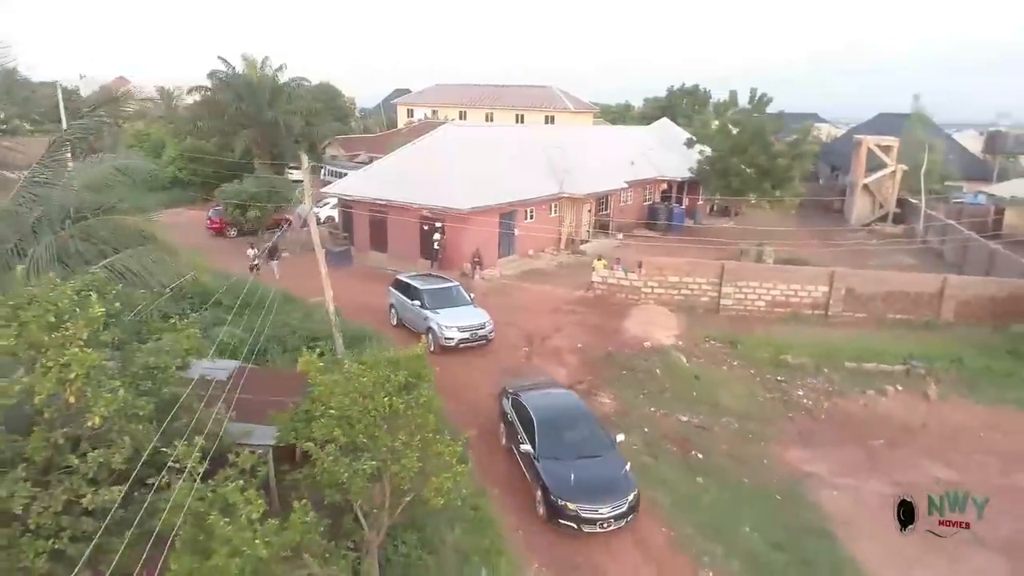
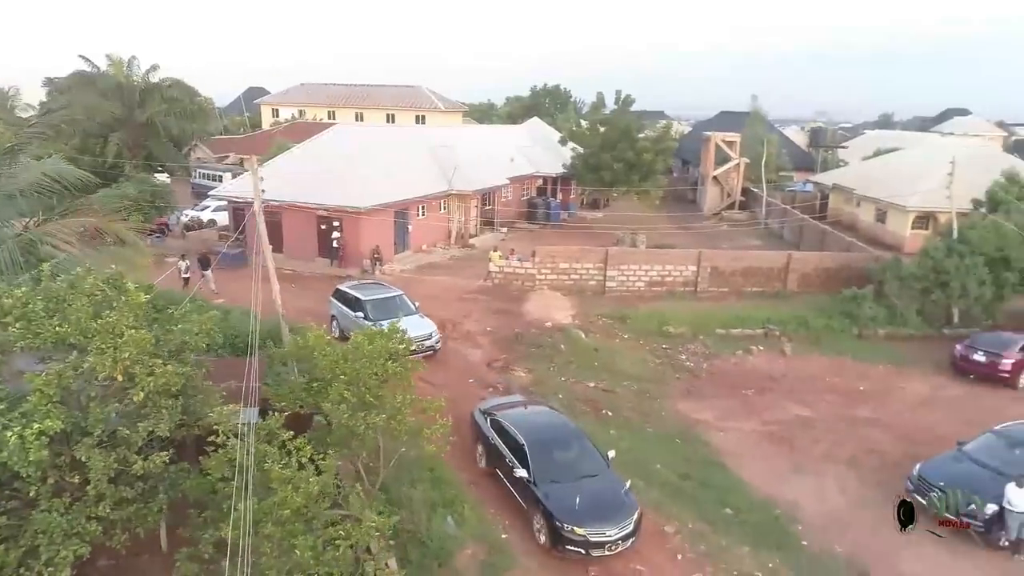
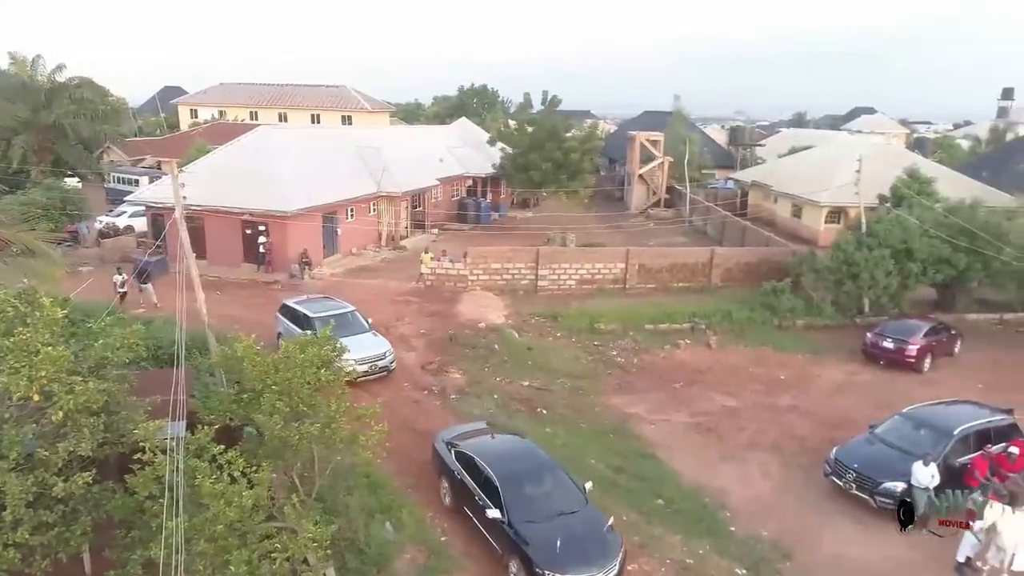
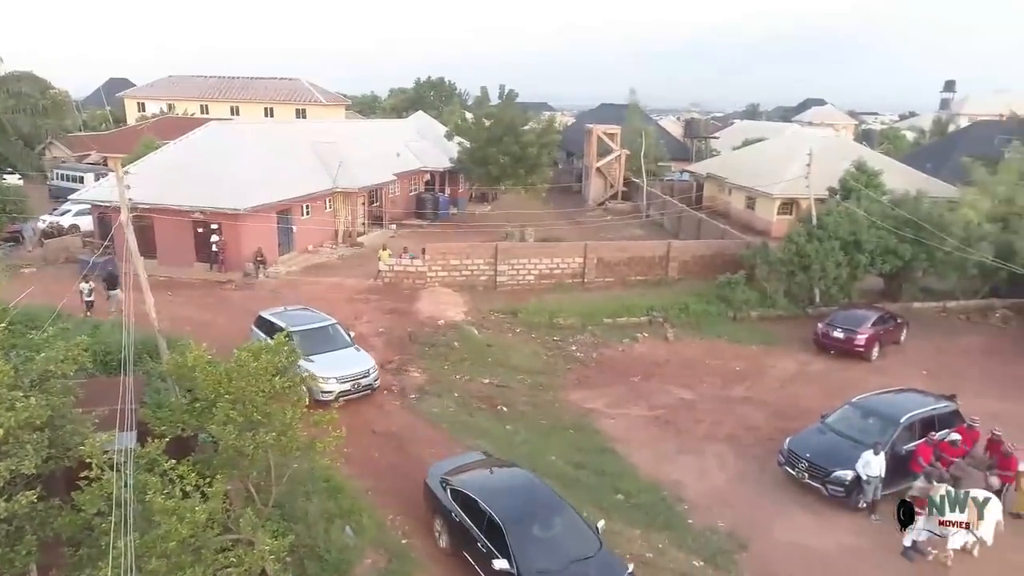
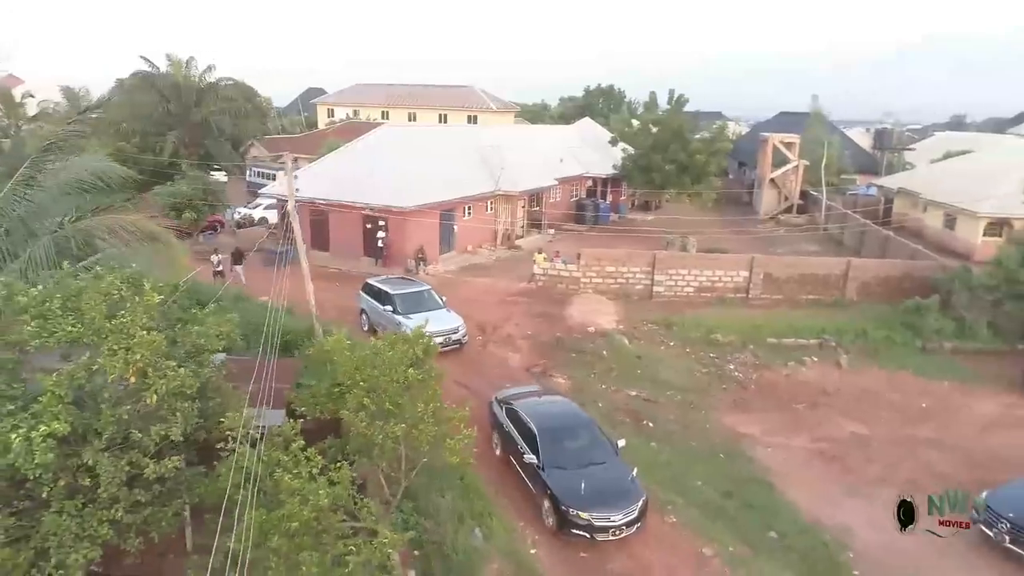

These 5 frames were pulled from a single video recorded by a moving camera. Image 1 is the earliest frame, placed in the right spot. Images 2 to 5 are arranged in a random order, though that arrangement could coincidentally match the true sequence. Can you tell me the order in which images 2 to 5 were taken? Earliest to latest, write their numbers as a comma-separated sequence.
5, 2, 3, 4
